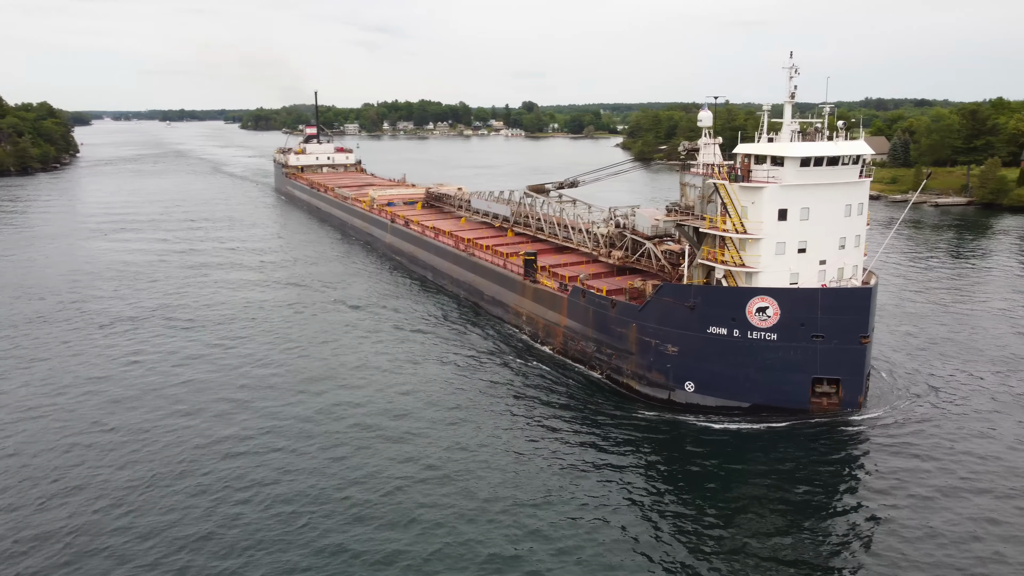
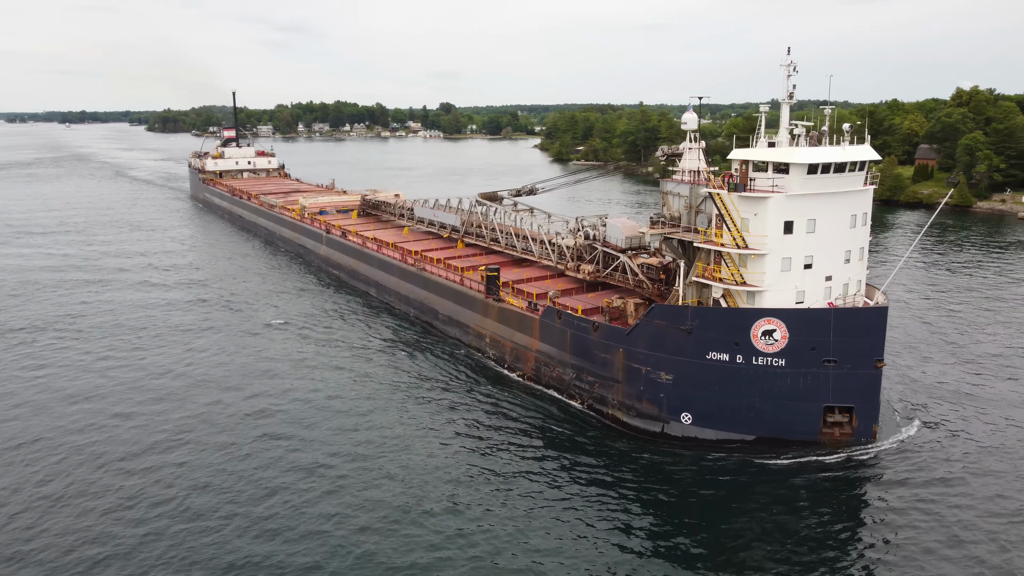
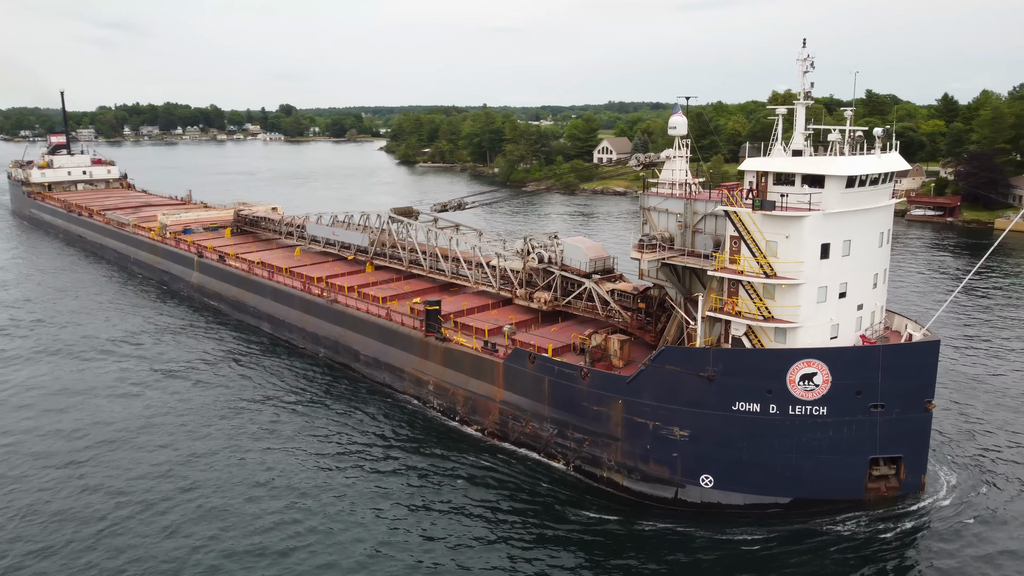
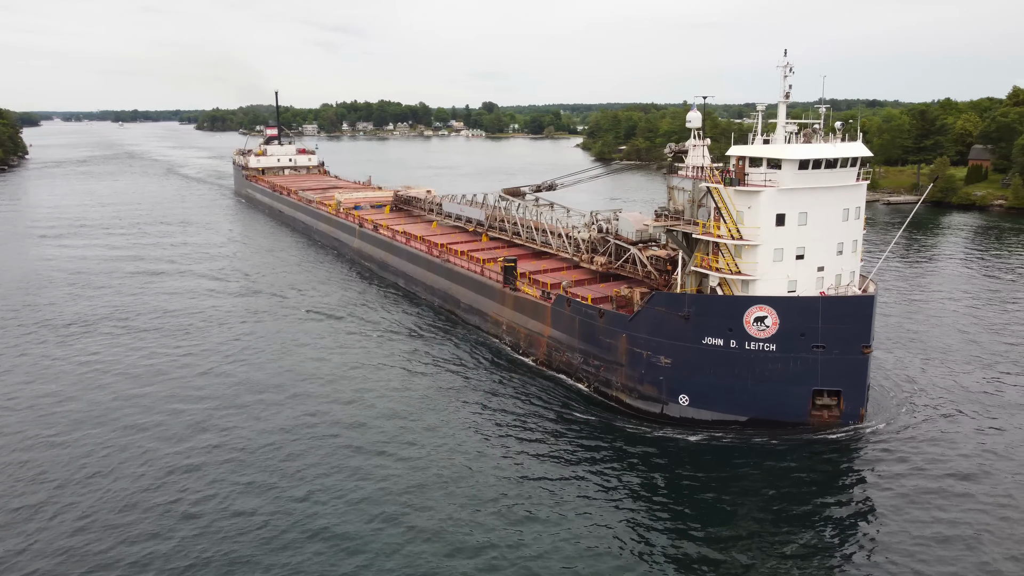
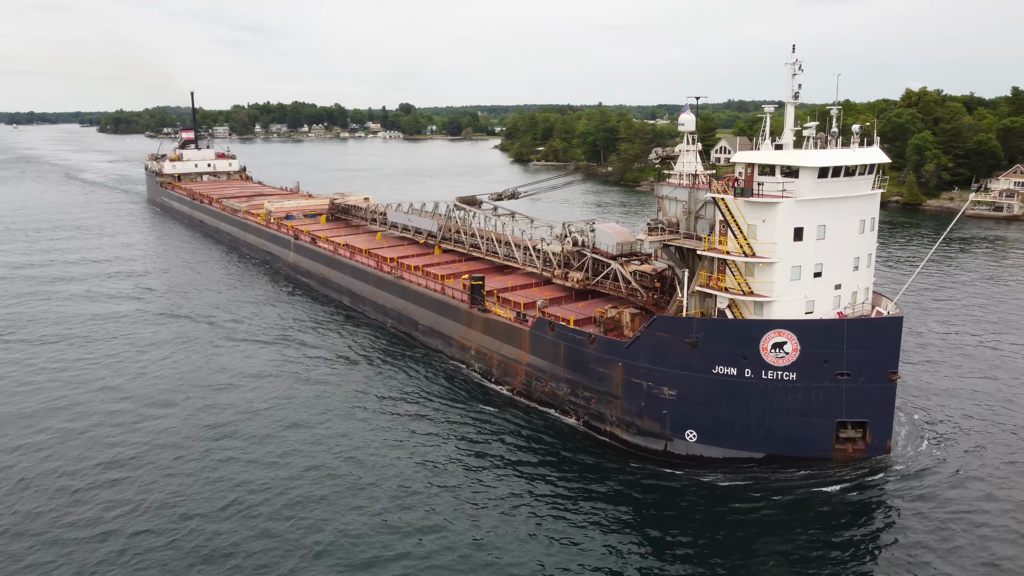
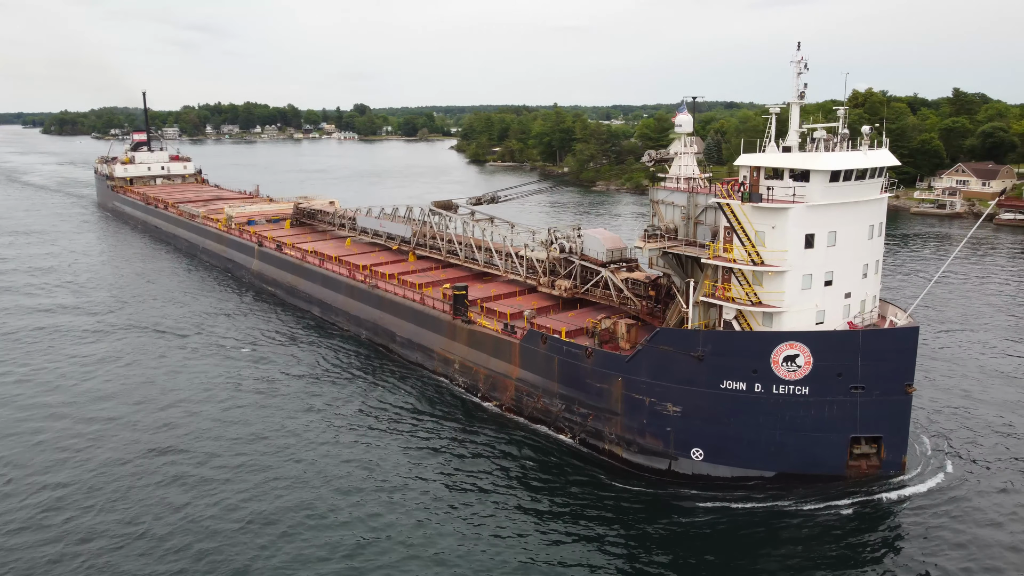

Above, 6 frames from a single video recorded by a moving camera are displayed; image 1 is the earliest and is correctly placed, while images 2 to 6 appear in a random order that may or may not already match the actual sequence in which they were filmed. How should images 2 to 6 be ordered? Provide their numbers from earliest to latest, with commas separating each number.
4, 2, 5, 6, 3
